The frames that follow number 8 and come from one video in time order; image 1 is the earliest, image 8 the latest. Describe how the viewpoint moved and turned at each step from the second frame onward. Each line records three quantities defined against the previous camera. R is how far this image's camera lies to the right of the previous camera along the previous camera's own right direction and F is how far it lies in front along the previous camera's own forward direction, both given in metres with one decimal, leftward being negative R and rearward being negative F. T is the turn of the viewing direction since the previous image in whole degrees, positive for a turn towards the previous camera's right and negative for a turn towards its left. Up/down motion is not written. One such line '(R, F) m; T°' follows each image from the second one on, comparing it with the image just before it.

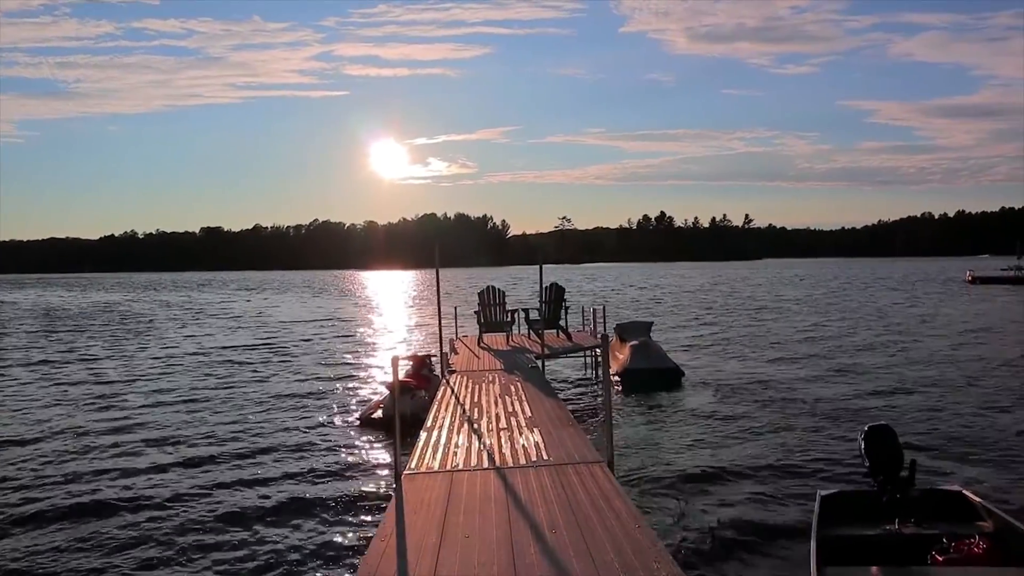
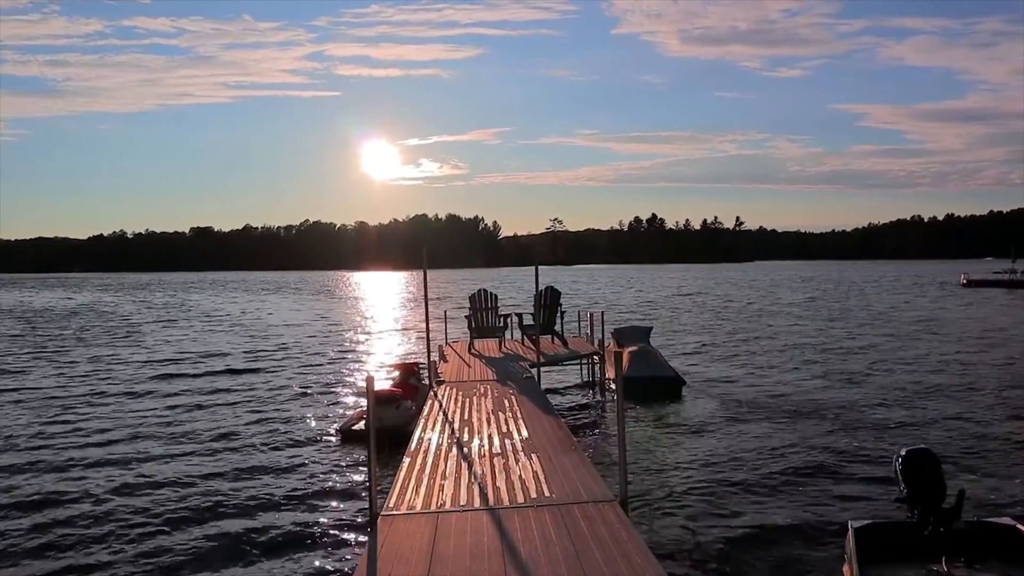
(0.0, +1.2) m; +1°
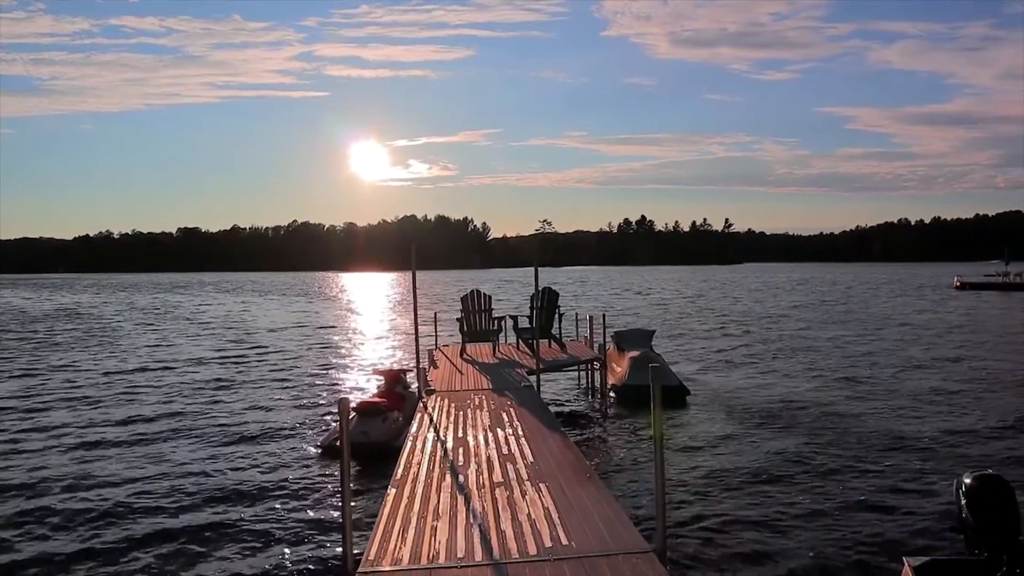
(-0.1, +1.3) m; +1°
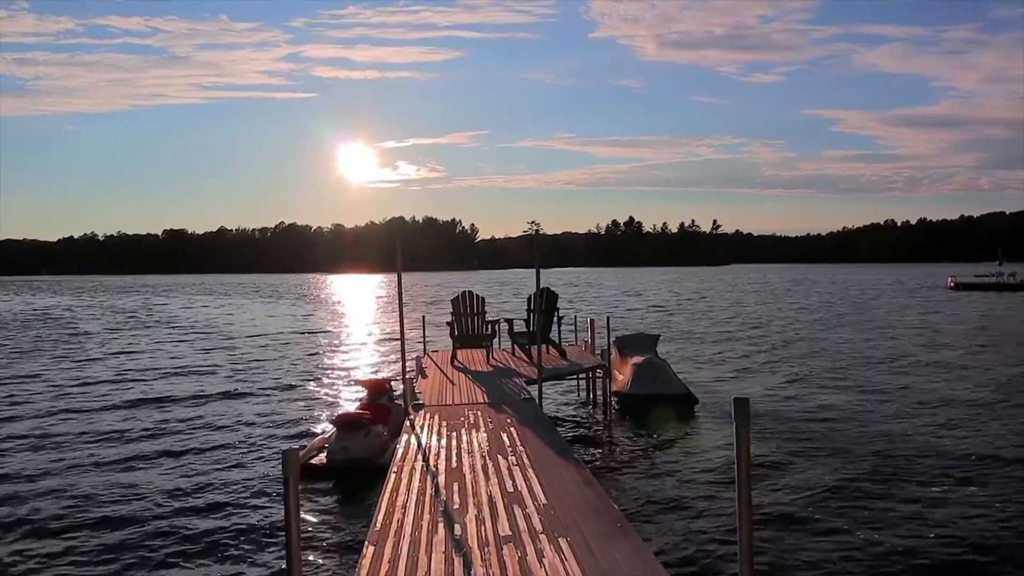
(-0.1, +1.6) m; +1°
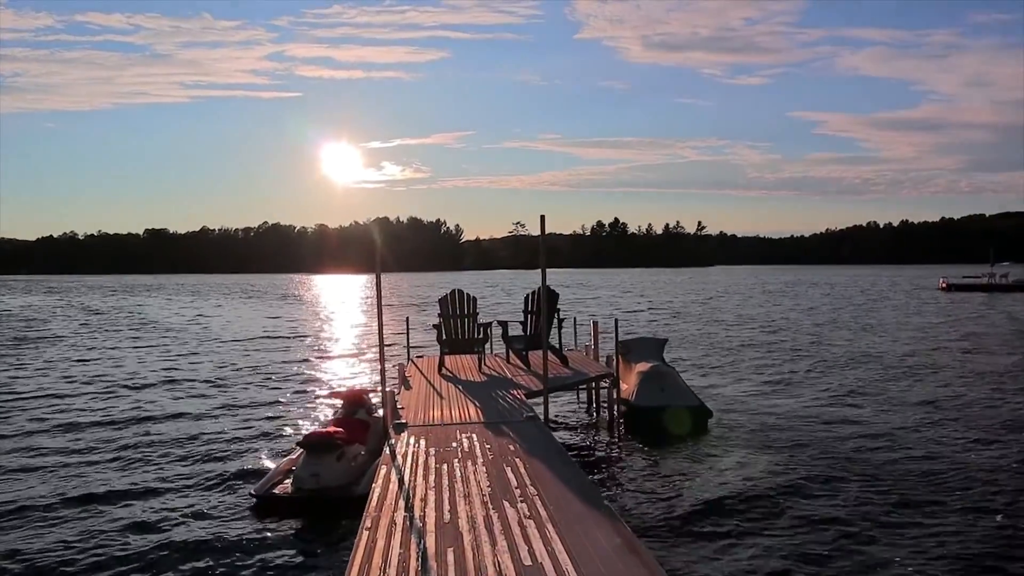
(-0.2, +2.0) m; +1°
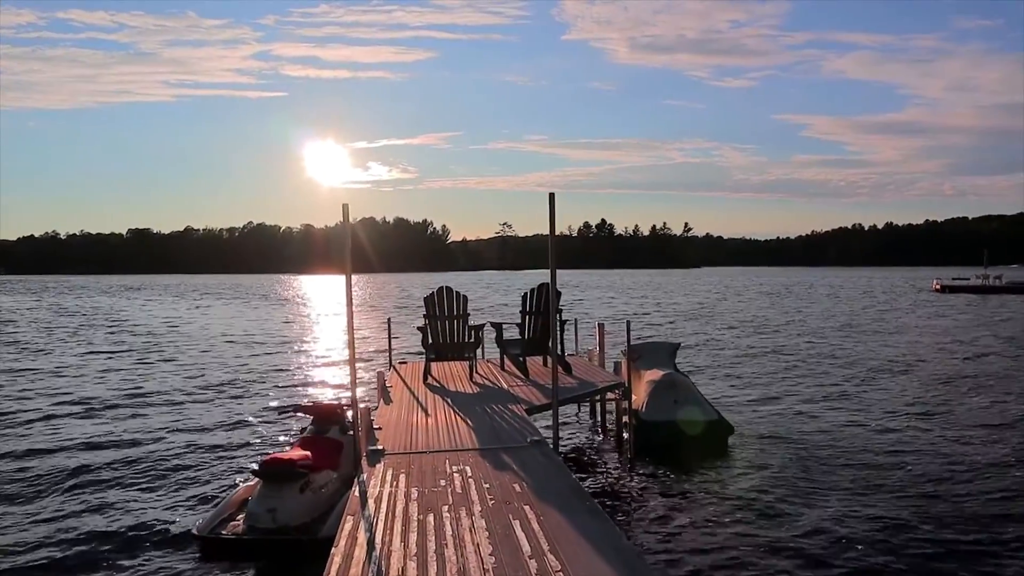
(-0.1, +2.0) m; +1°
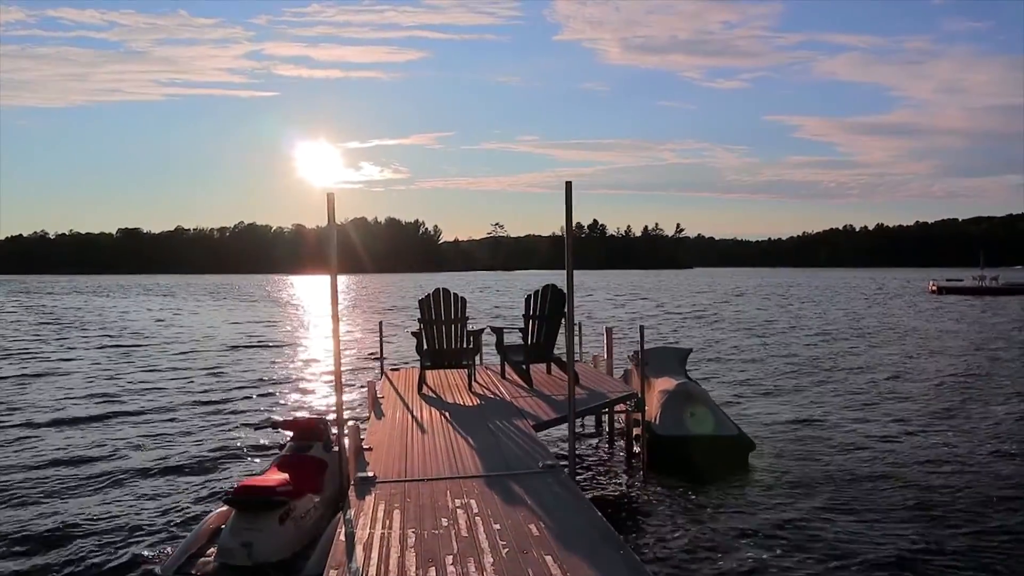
(-0.2, +1.1) m; +1°
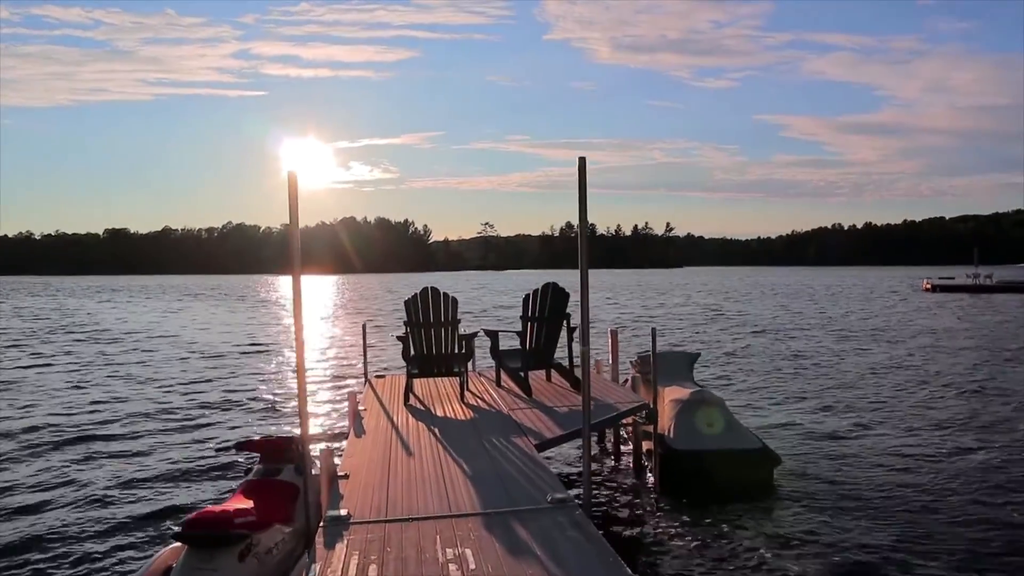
(-0.1, +1.3) m; +1°
